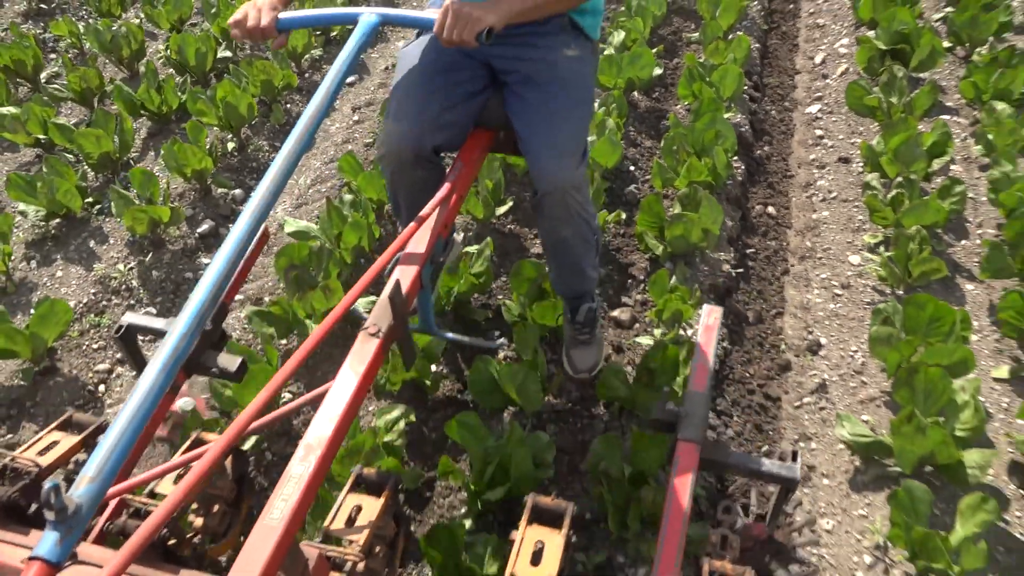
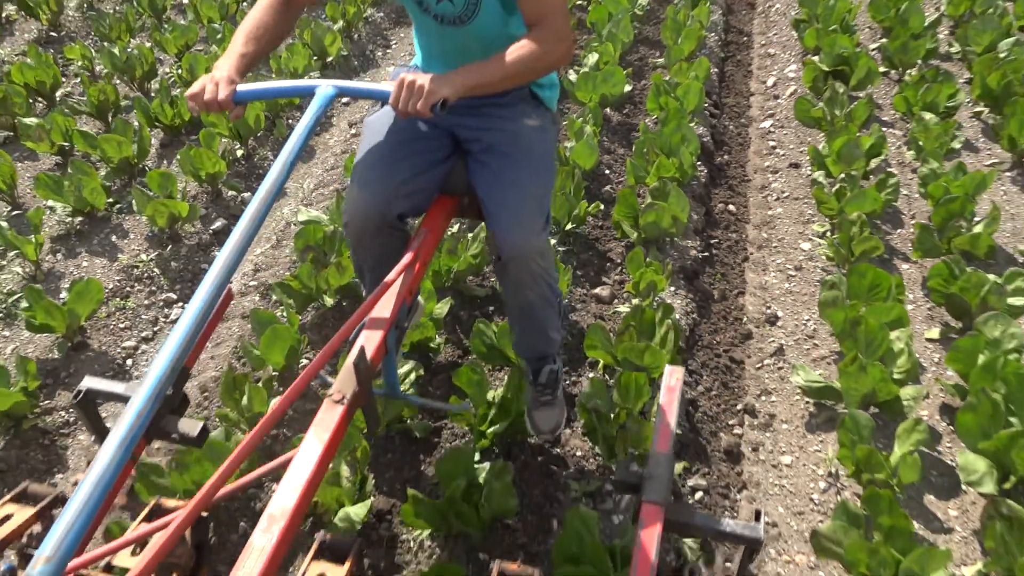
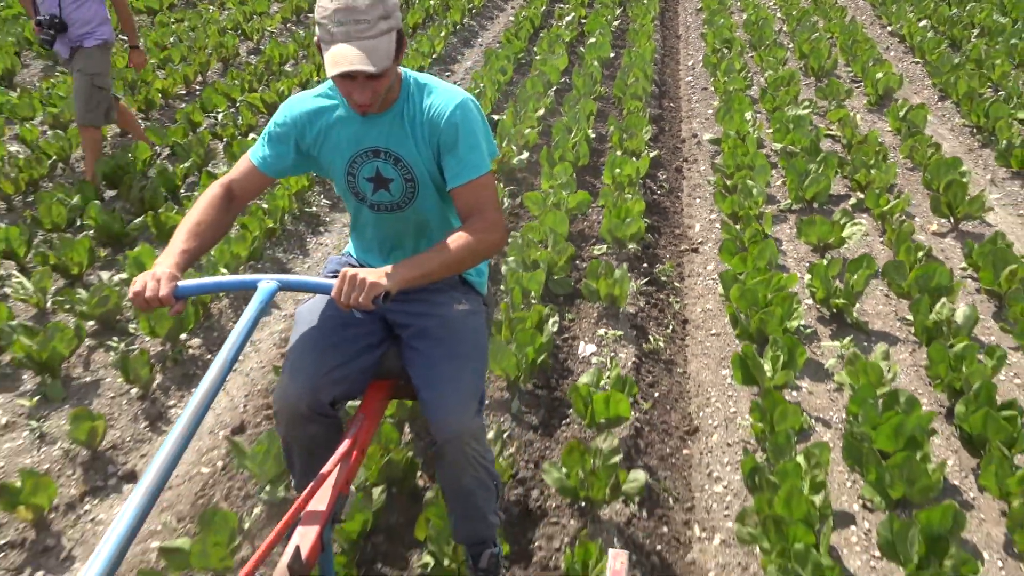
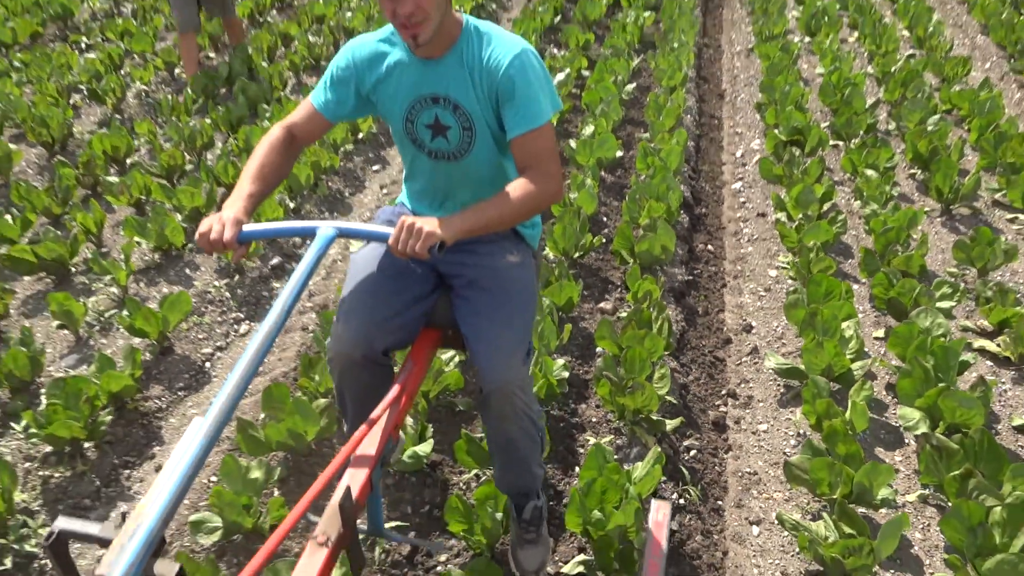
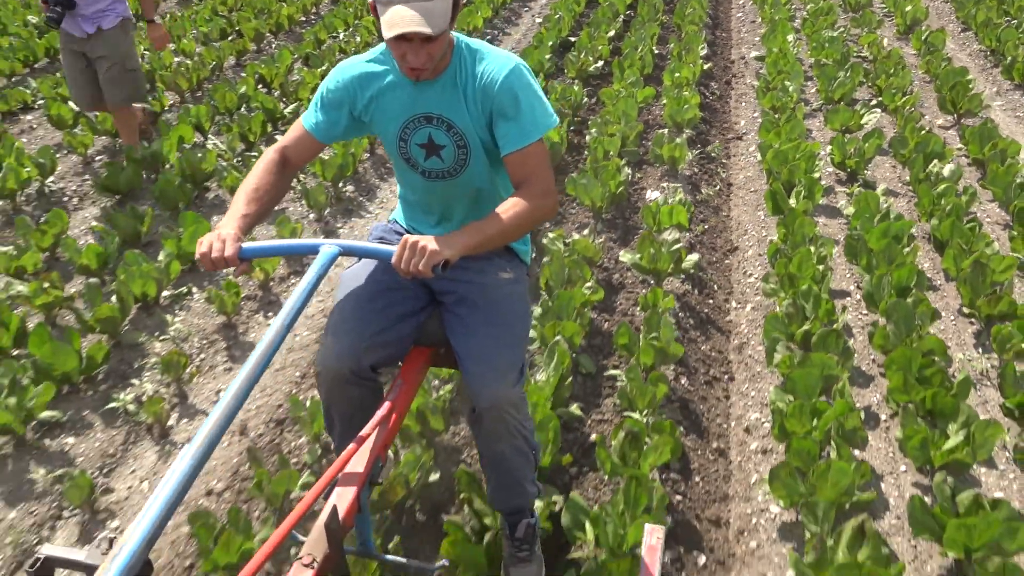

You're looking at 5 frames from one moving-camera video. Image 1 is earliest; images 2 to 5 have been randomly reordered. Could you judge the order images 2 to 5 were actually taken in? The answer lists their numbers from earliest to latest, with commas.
2, 4, 3, 5
